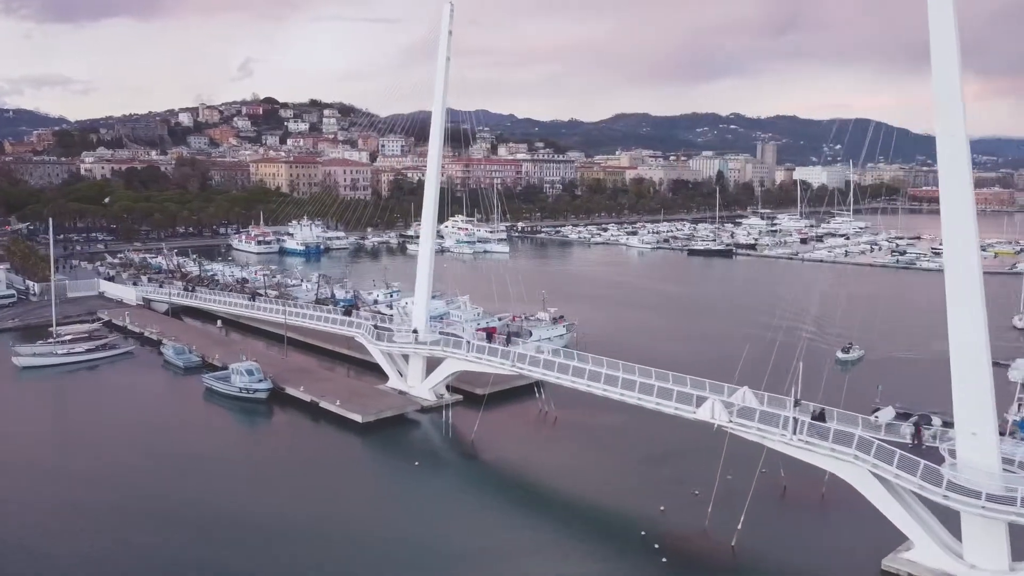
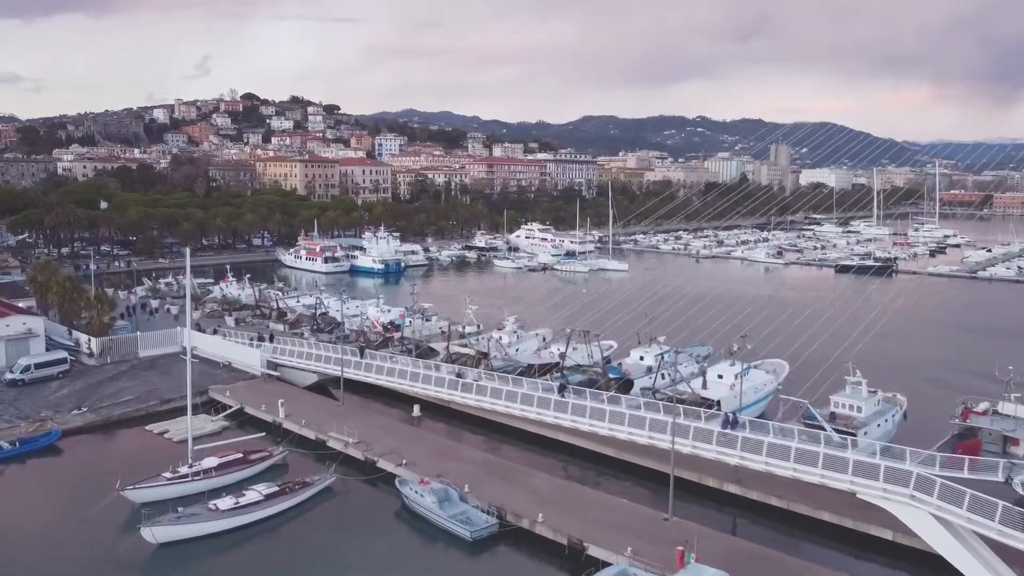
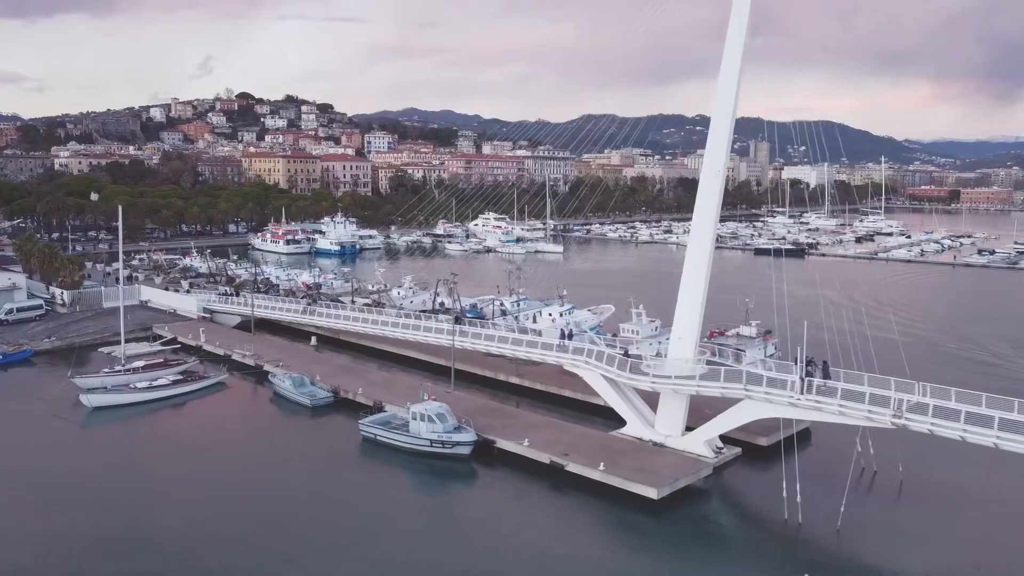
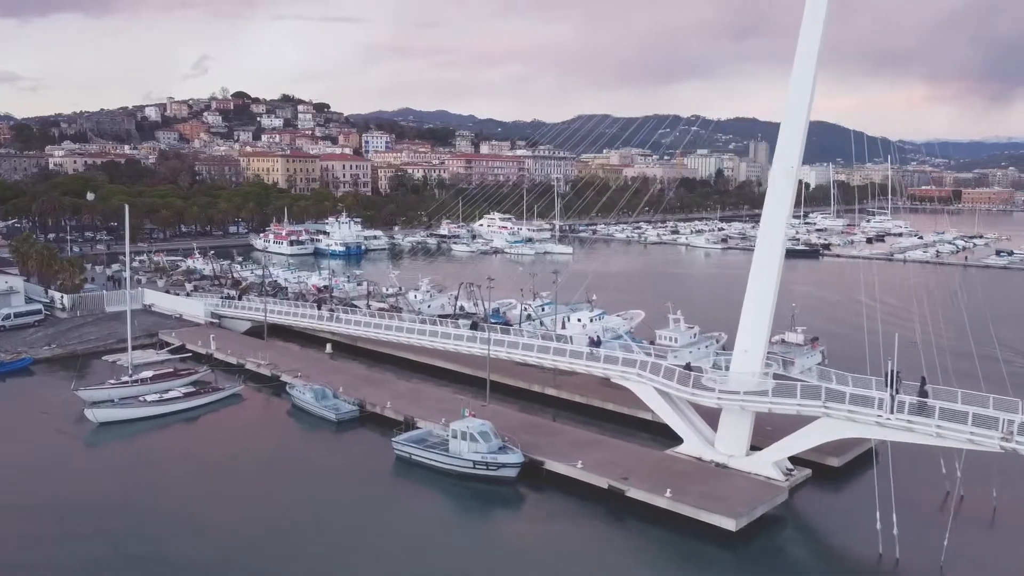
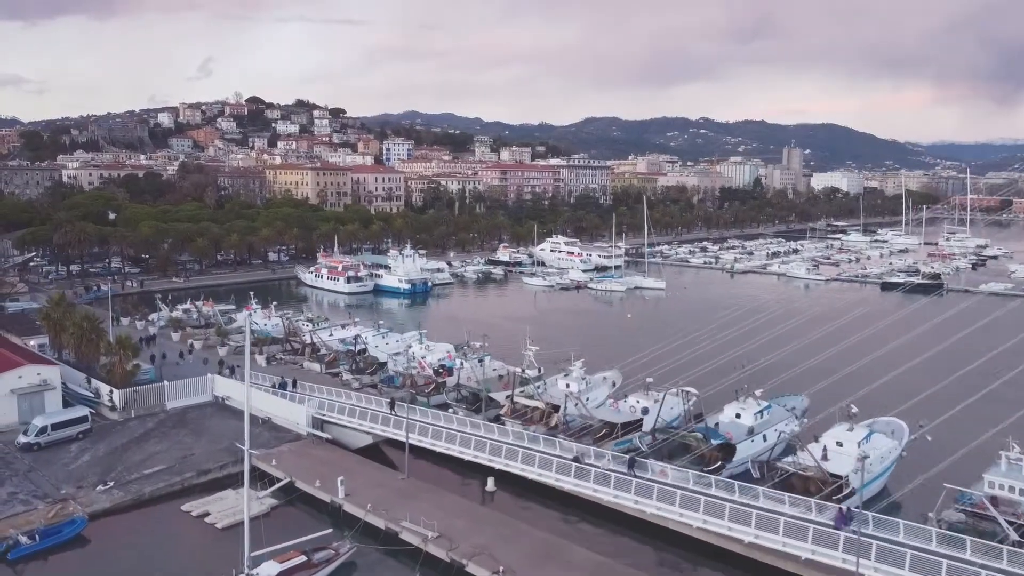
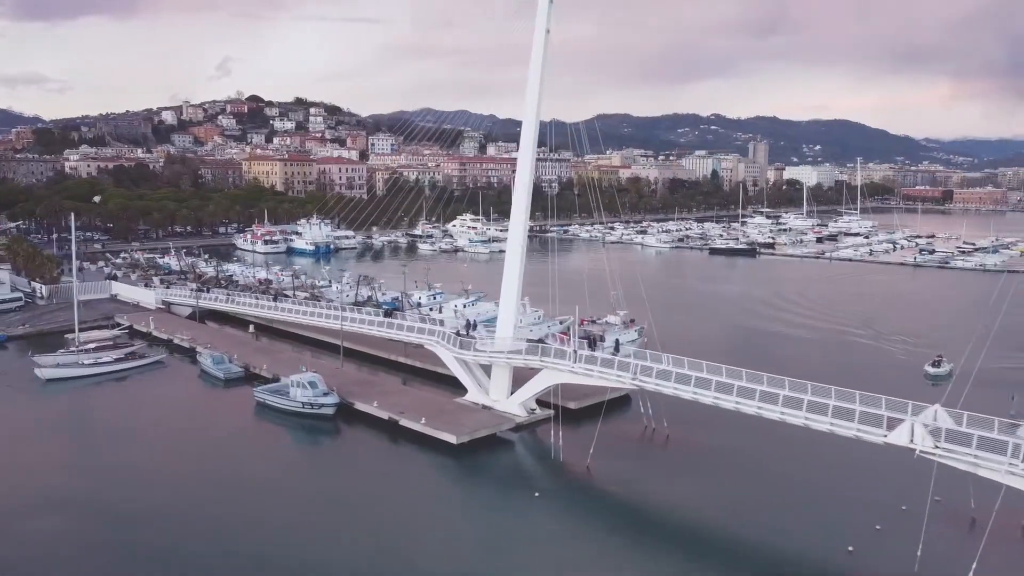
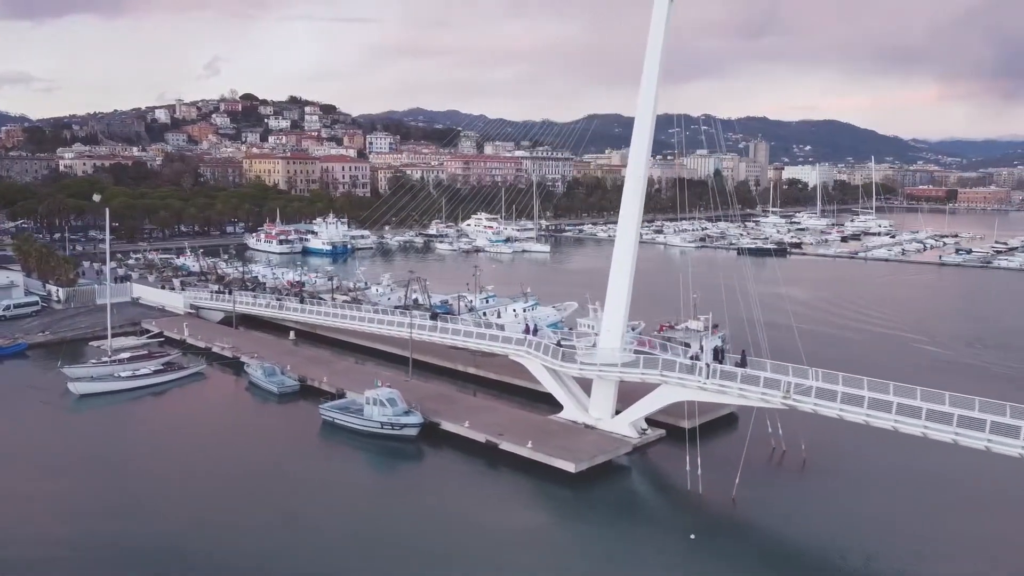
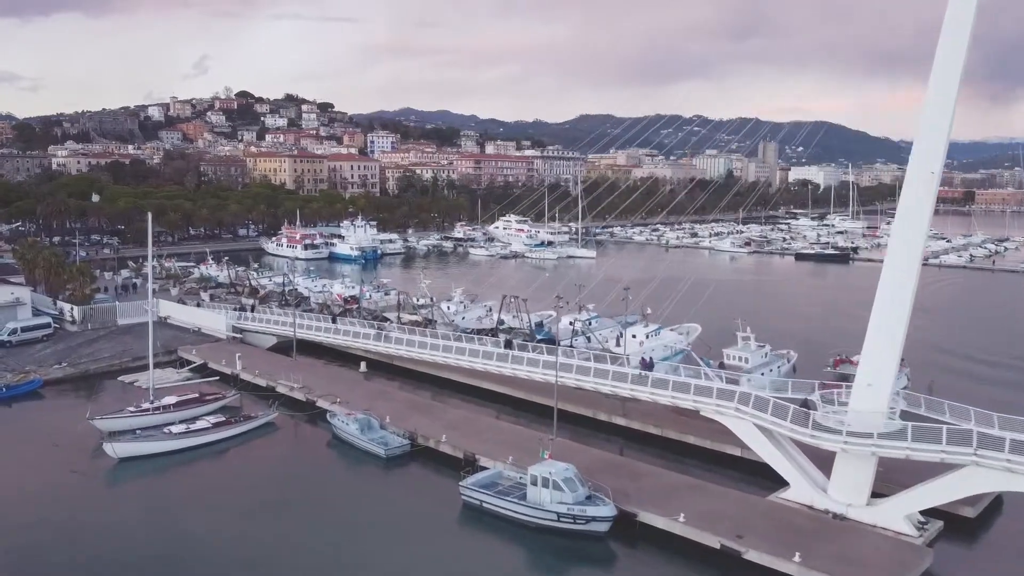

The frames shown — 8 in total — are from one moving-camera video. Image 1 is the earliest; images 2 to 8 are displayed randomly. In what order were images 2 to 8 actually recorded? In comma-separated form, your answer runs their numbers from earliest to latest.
6, 7, 3, 4, 8, 2, 5
